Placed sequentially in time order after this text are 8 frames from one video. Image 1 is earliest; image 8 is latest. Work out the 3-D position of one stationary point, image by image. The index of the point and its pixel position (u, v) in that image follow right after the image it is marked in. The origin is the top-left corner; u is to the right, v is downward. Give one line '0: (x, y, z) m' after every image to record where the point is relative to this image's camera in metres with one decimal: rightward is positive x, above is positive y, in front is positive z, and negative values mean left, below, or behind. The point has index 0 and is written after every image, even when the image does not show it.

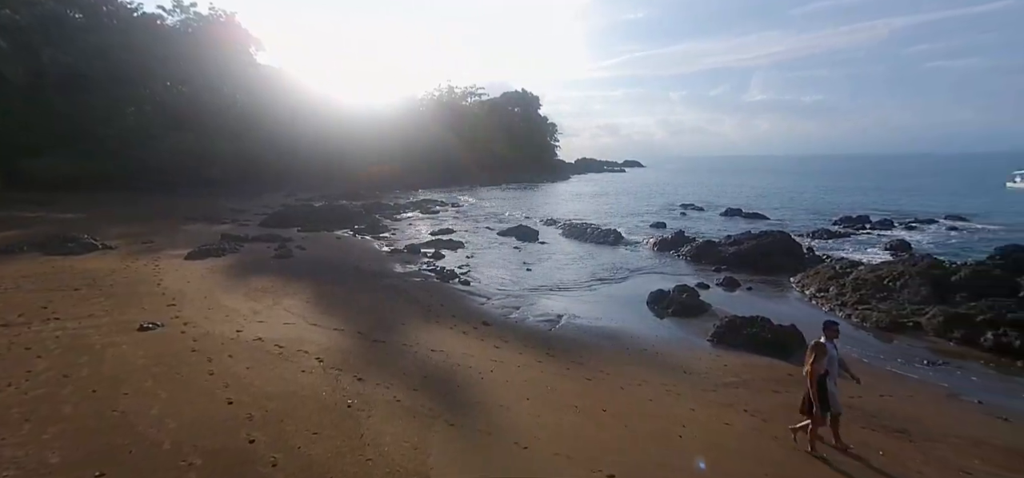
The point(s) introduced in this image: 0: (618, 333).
0: (+3.1, -2.6, +14.5) m
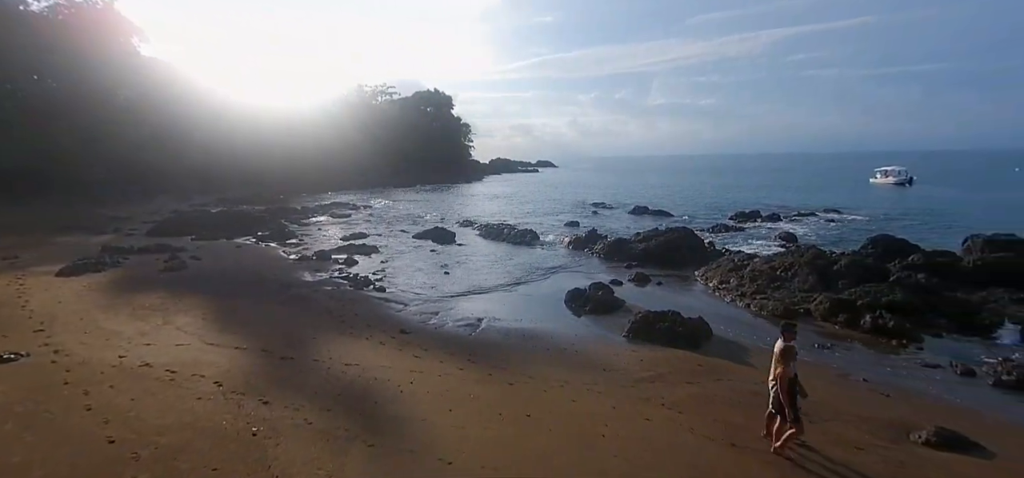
0: (+0.8, -2.7, +14.5) m
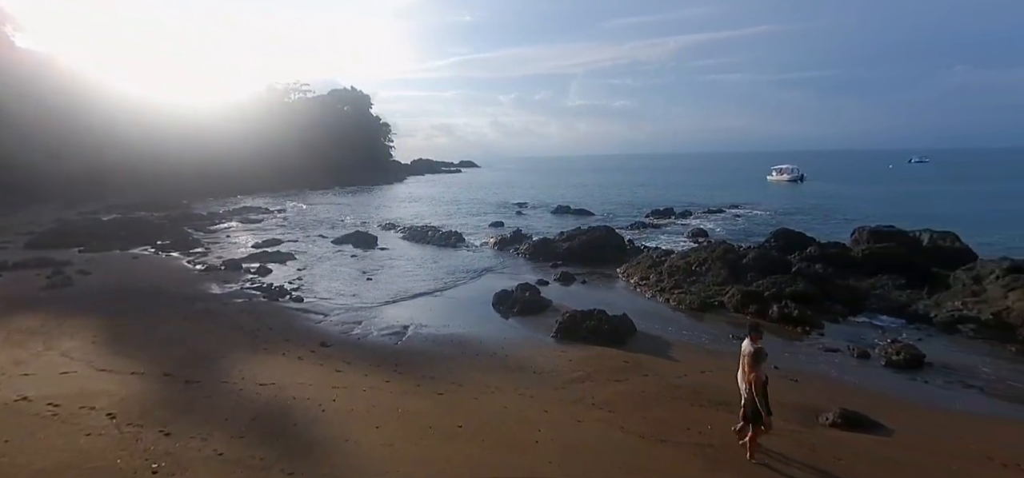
0: (-1.2, -2.8, +14.3) m
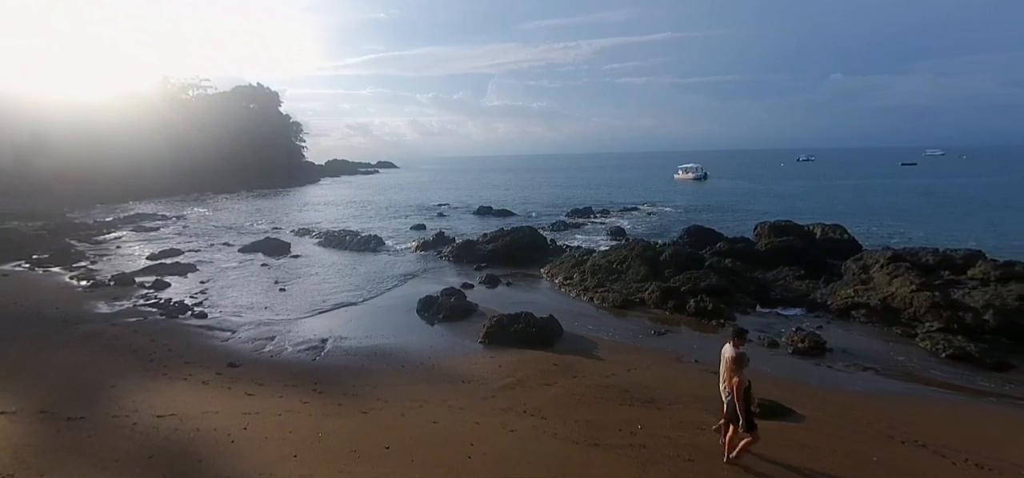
0: (-3.2, -3.0, +13.7) m
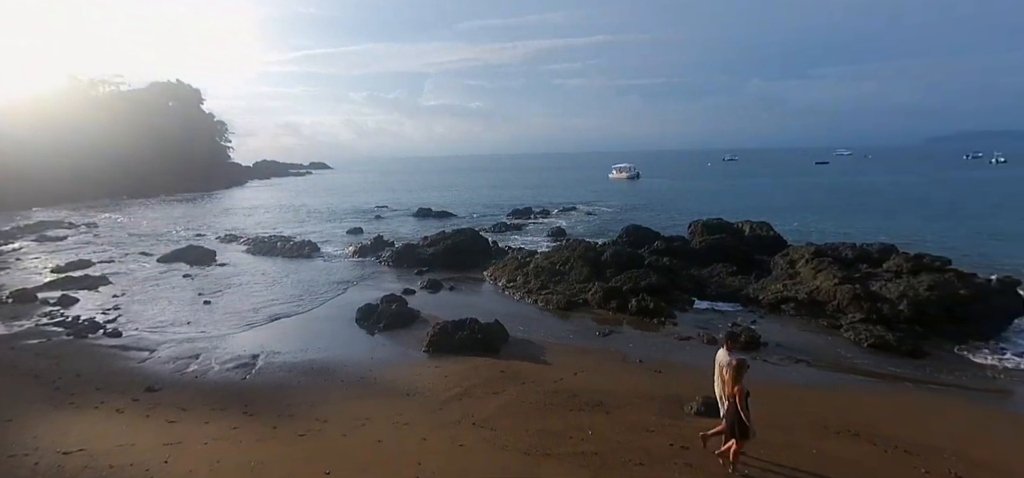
0: (-4.6, -3.2, +13.0) m
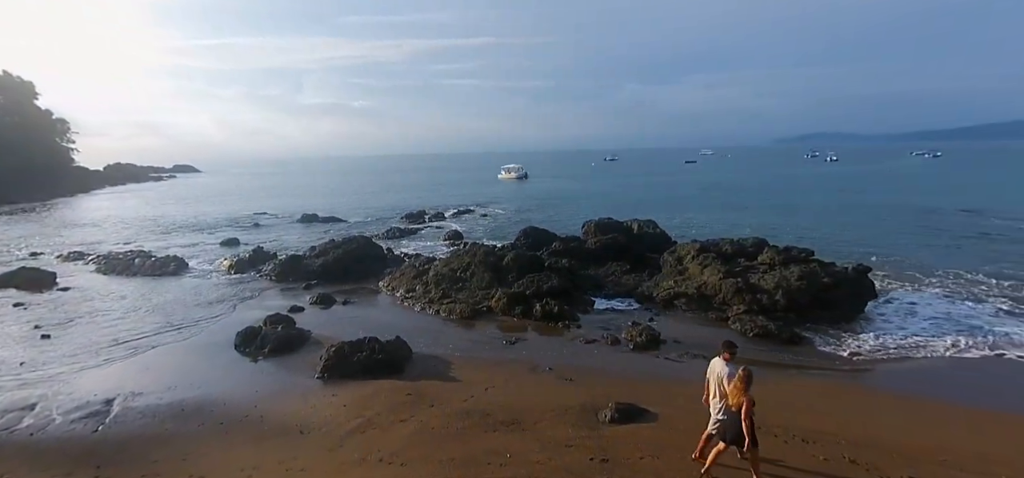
0: (-6.8, -3.7, +11.3) m
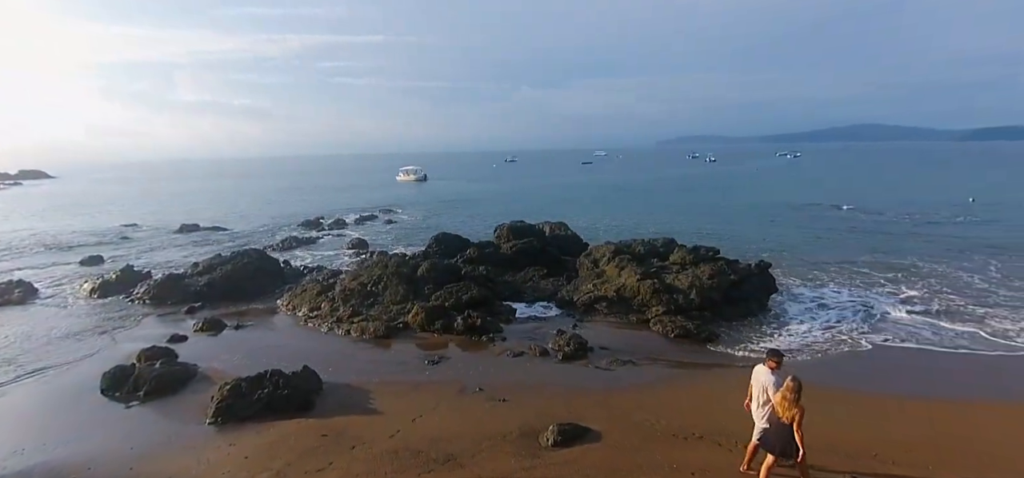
0: (-8.2, -4.2, +9.2) m
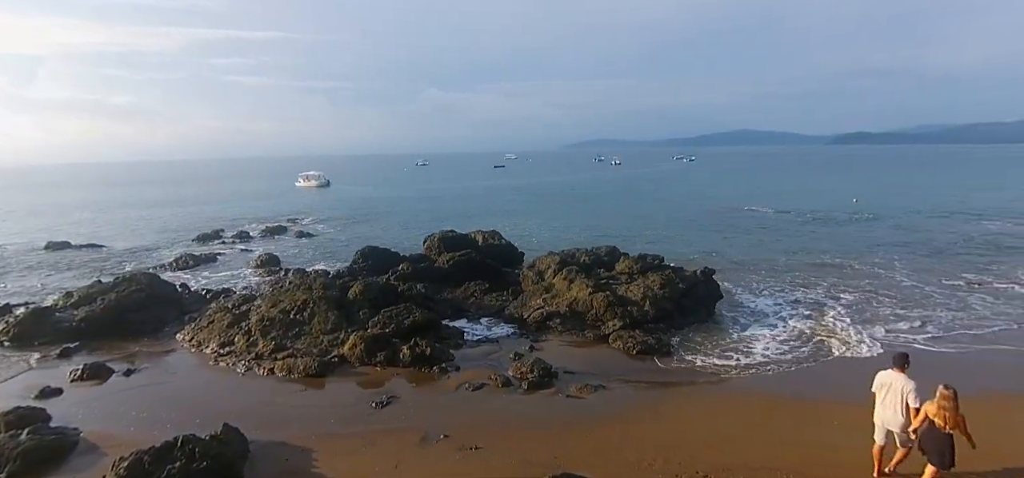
0: (-8.5, -4.9, +6.8) m
